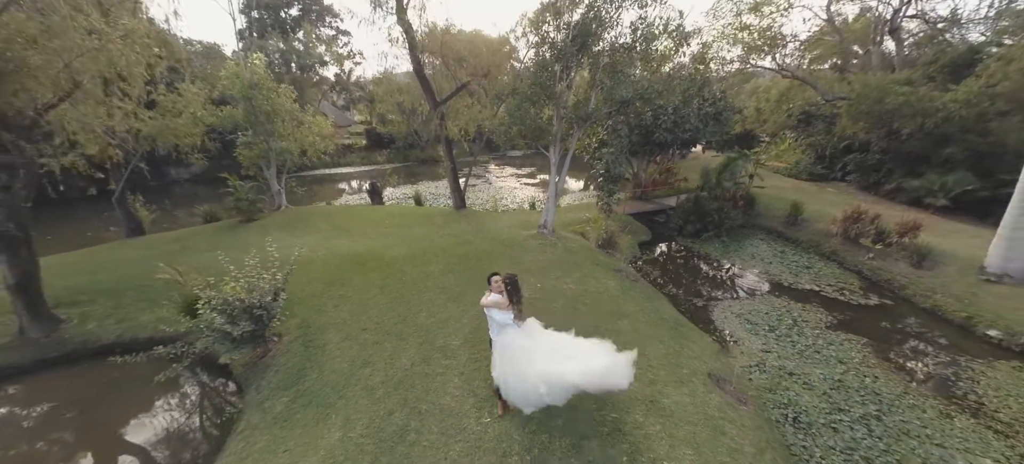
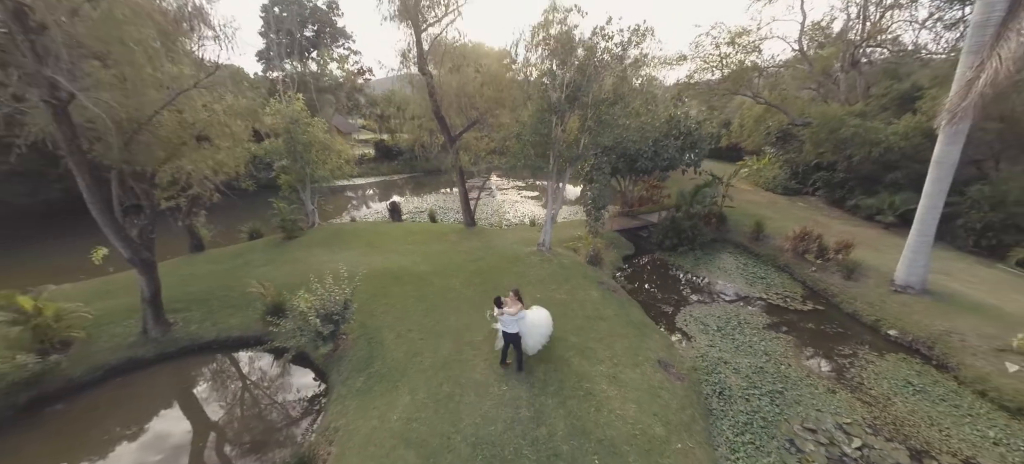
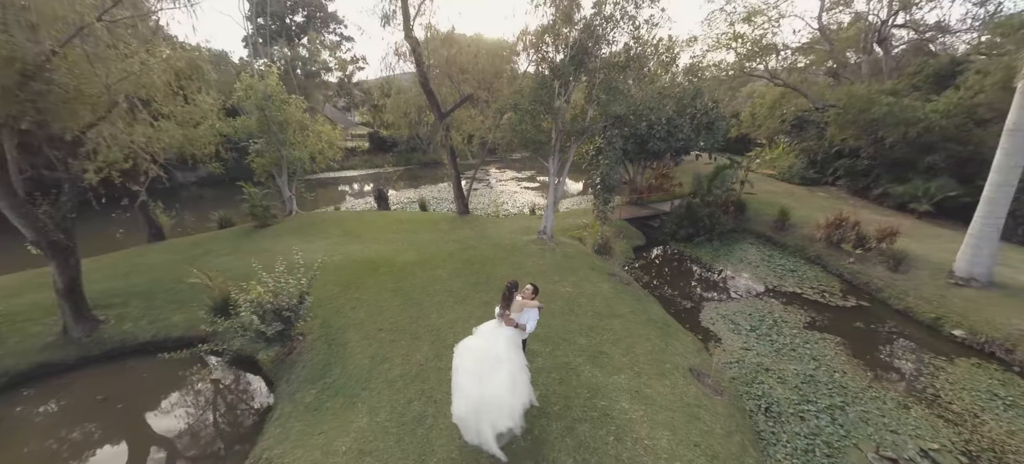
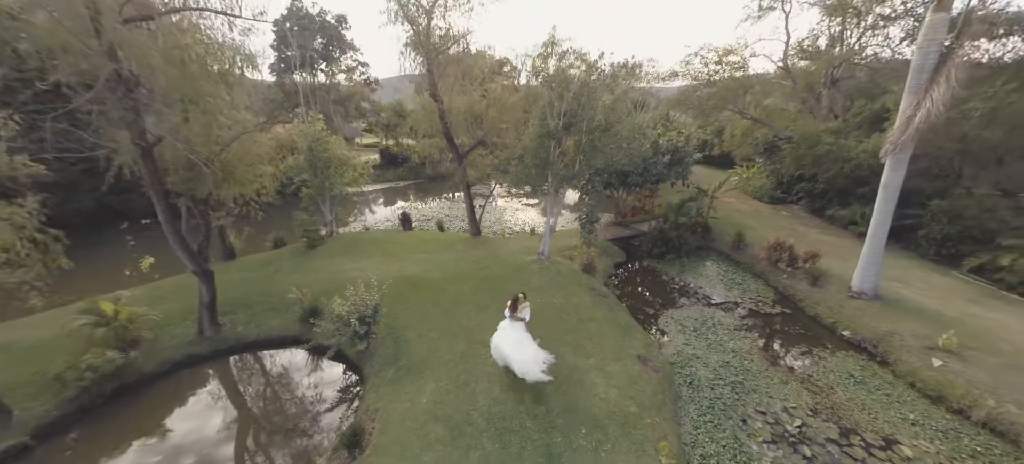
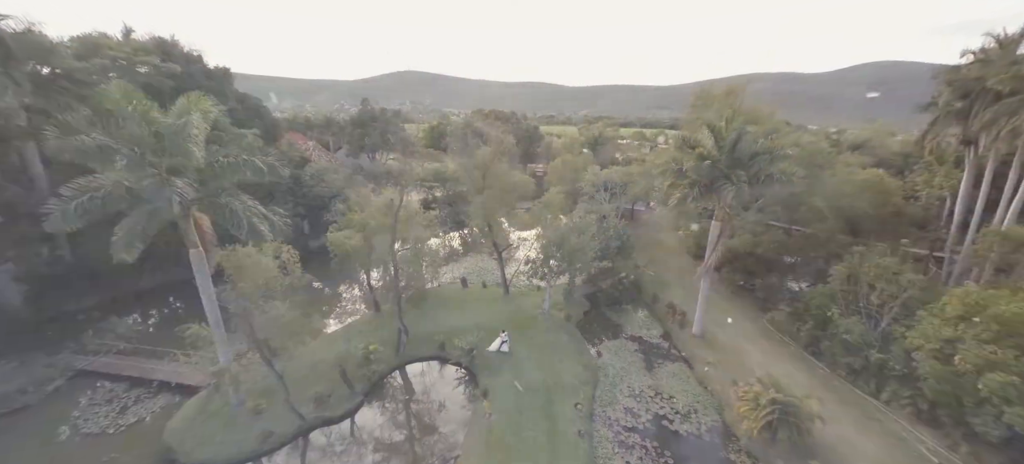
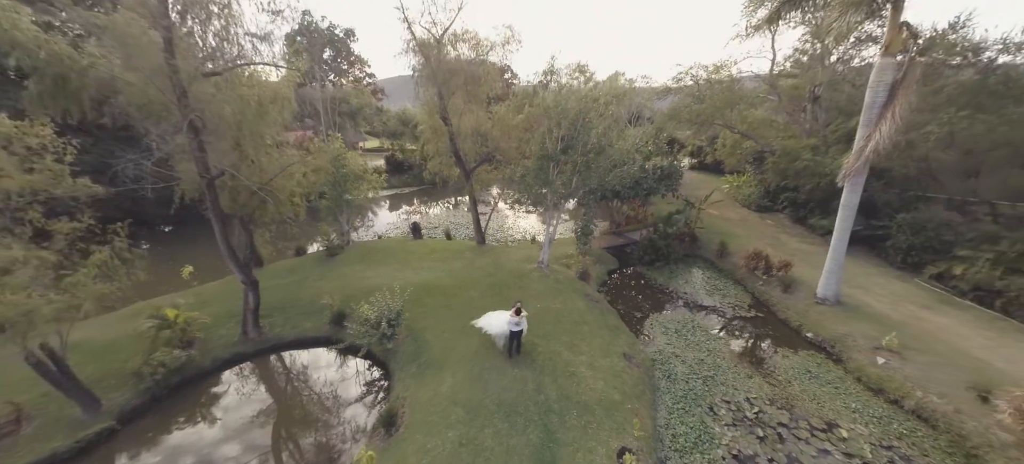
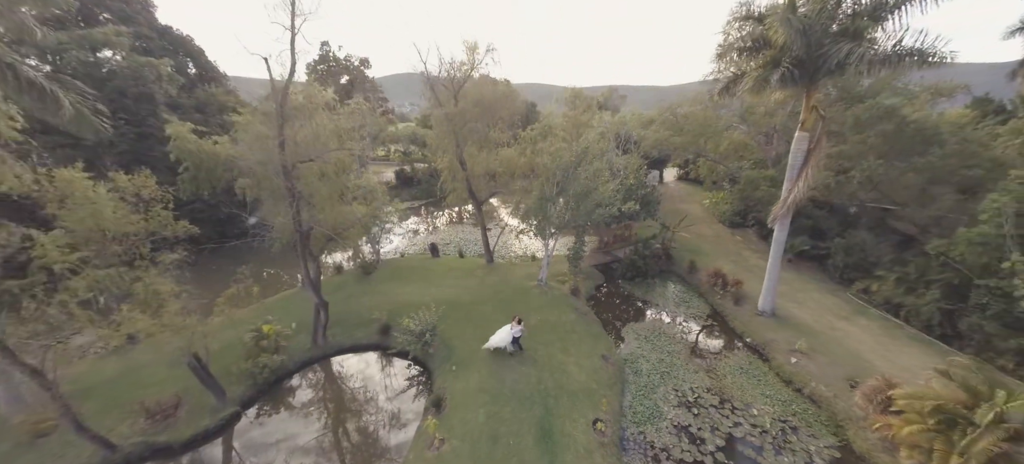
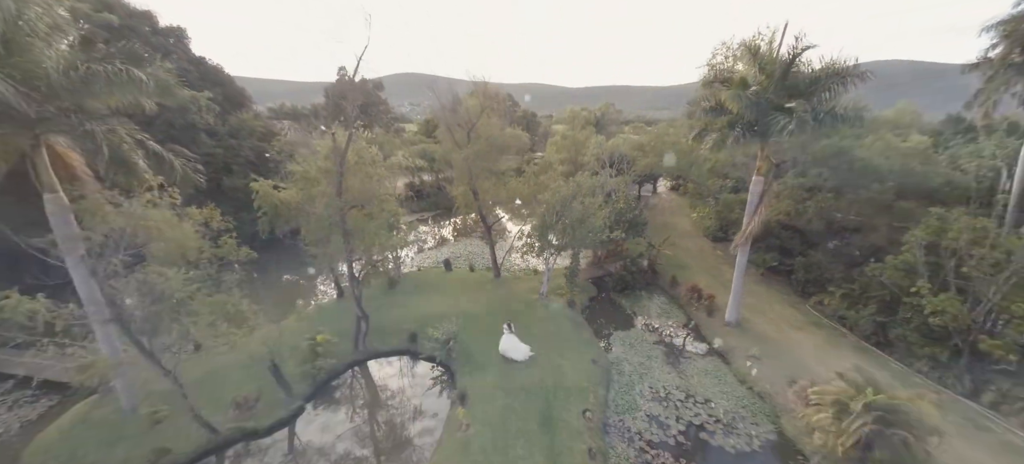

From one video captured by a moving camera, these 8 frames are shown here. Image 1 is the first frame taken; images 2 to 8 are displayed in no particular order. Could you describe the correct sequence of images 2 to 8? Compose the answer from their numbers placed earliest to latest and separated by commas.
3, 2, 4, 6, 7, 8, 5
